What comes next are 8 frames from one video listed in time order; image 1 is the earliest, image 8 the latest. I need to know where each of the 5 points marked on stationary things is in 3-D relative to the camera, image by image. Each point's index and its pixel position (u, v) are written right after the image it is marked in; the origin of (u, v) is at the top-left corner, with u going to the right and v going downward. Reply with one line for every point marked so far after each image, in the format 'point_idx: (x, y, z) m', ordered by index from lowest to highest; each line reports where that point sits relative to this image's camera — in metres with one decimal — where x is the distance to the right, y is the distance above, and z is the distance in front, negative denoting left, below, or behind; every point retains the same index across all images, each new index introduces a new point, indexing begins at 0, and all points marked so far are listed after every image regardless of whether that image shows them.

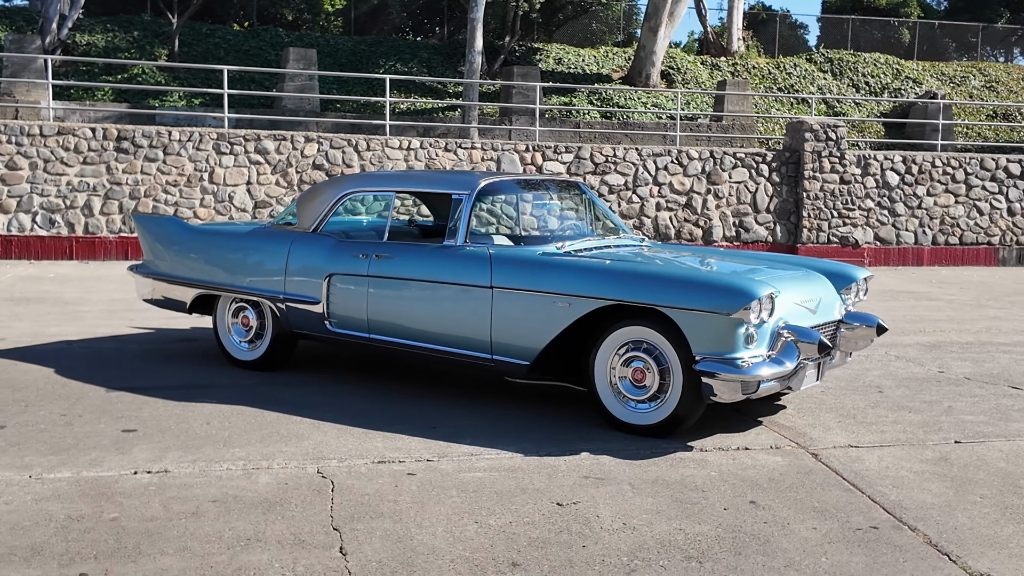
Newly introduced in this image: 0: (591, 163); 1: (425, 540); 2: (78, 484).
0: (+1.1, +1.8, +16.0) m
1: (-0.3, -0.9, +3.9) m
2: (-1.6, -0.7, +4.2) m
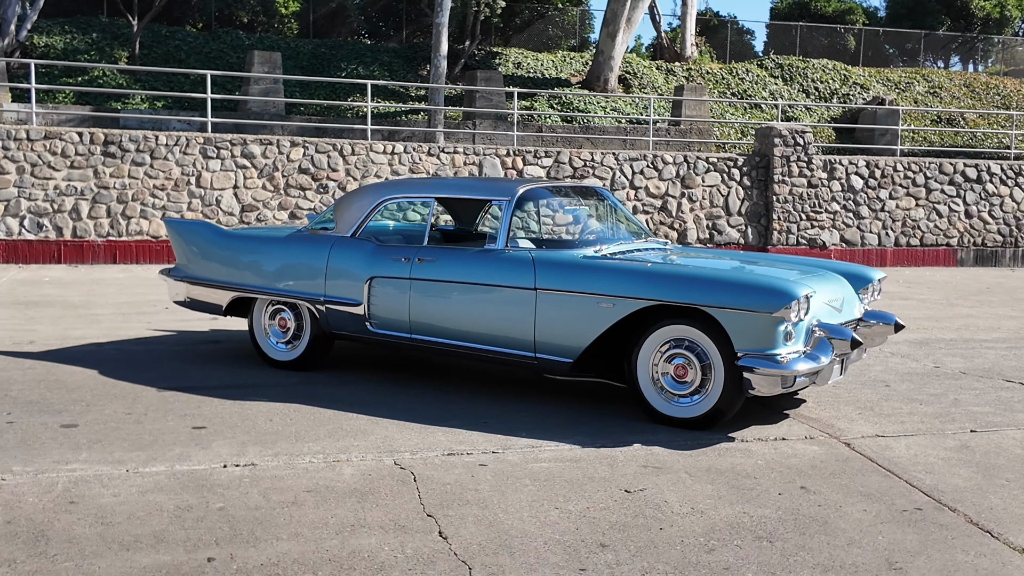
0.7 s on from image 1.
0: (+0.8, +1.7, +16.3) m
1: (0.0, -0.9, +4.1) m
2: (-1.3, -0.7, +4.4) m
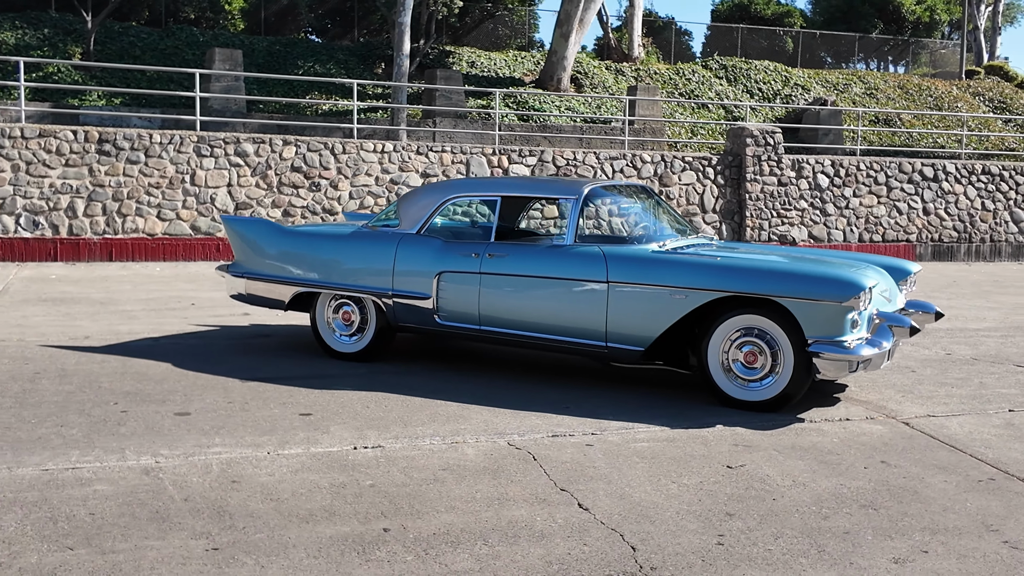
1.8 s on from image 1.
0: (+0.6, +1.8, +16.7) m
1: (+0.5, -0.8, +4.5) m
2: (-0.8, -0.7, +4.7) m
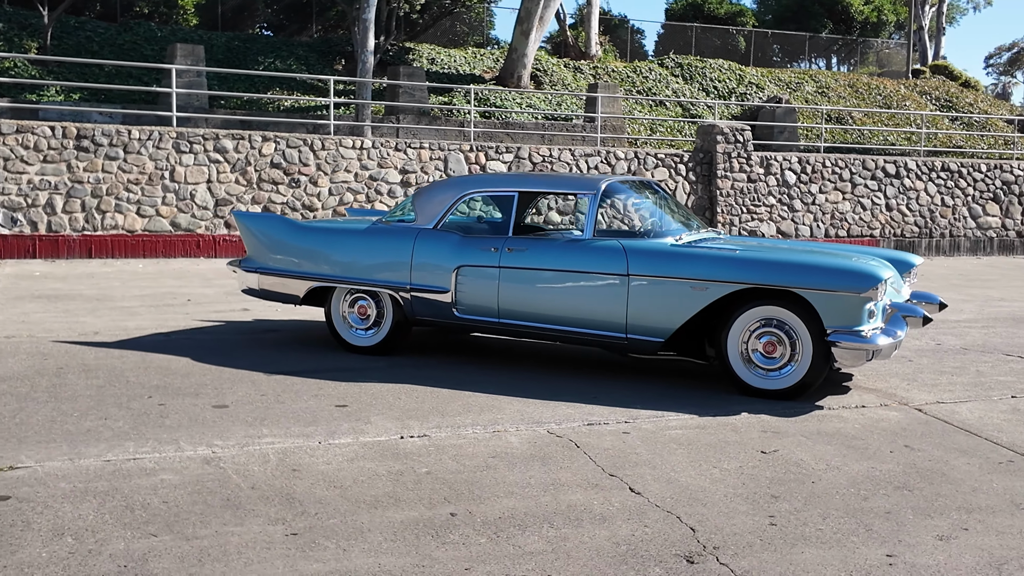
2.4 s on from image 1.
0: (+0.3, +1.9, +16.8) m
1: (+0.7, -0.8, +4.6) m
2: (-0.6, -0.7, +4.7) m
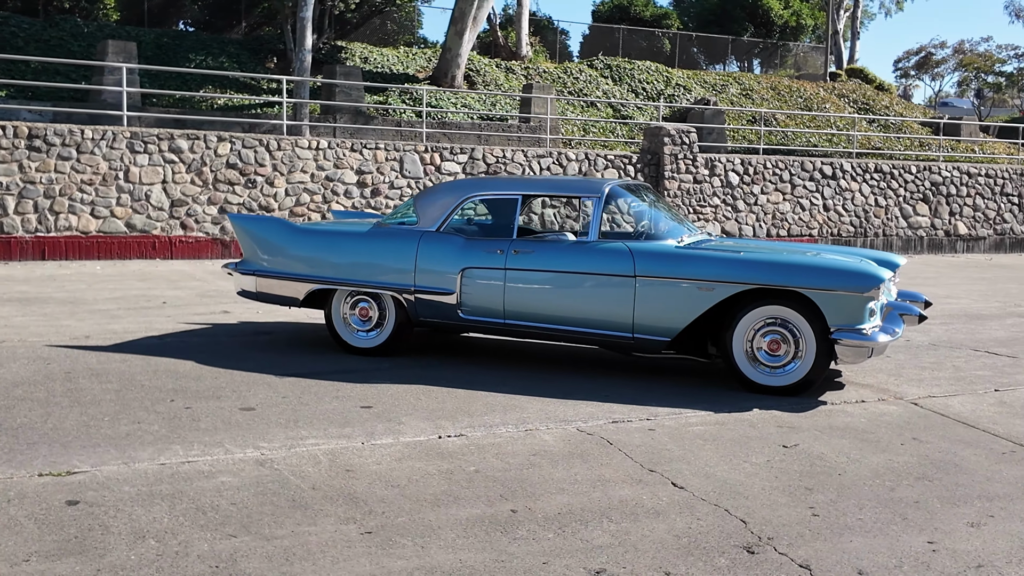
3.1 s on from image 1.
0: (-0.4, +1.9, +16.9) m
1: (+0.9, -0.8, +4.8) m
2: (-0.4, -0.7, +4.8) m
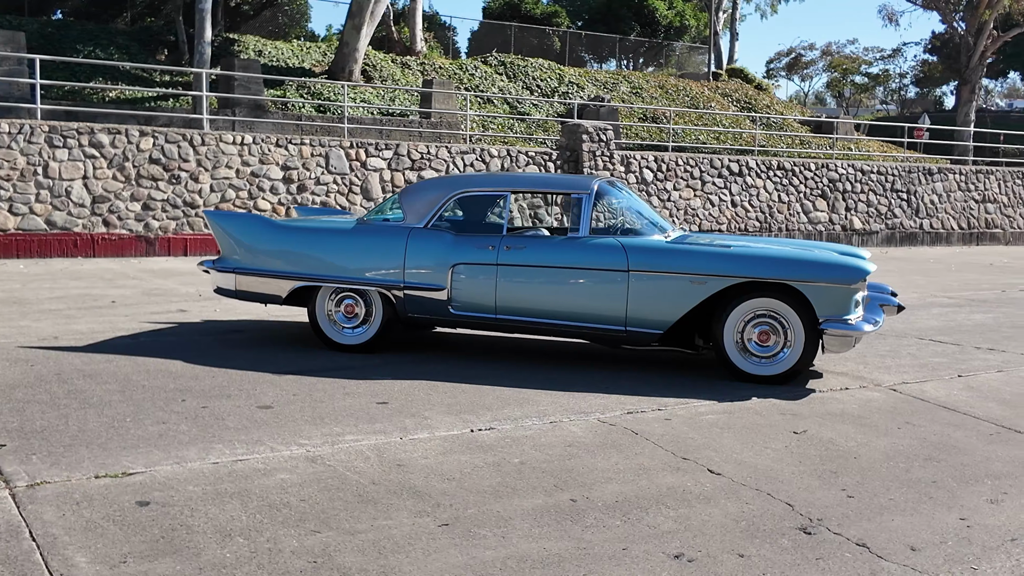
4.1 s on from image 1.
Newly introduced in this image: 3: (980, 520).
0: (-1.6, +1.9, +16.9) m
1: (+1.1, -0.8, +5.0) m
2: (-0.3, -0.7, +4.9) m
3: (+1.8, -0.9, +4.5) m
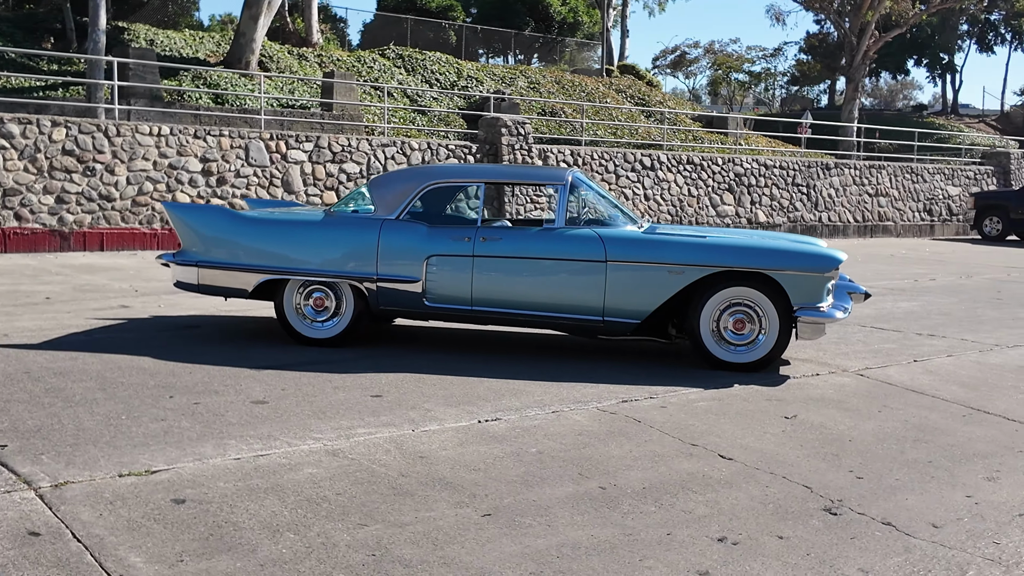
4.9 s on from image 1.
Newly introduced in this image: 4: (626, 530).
0: (-2.7, +2.0, +16.7) m
1: (+1.1, -0.7, +5.1) m
2: (-0.2, -0.6, +4.8) m
3: (+1.9, -0.8, +4.6) m
4: (+0.4, -0.8, +3.9) m
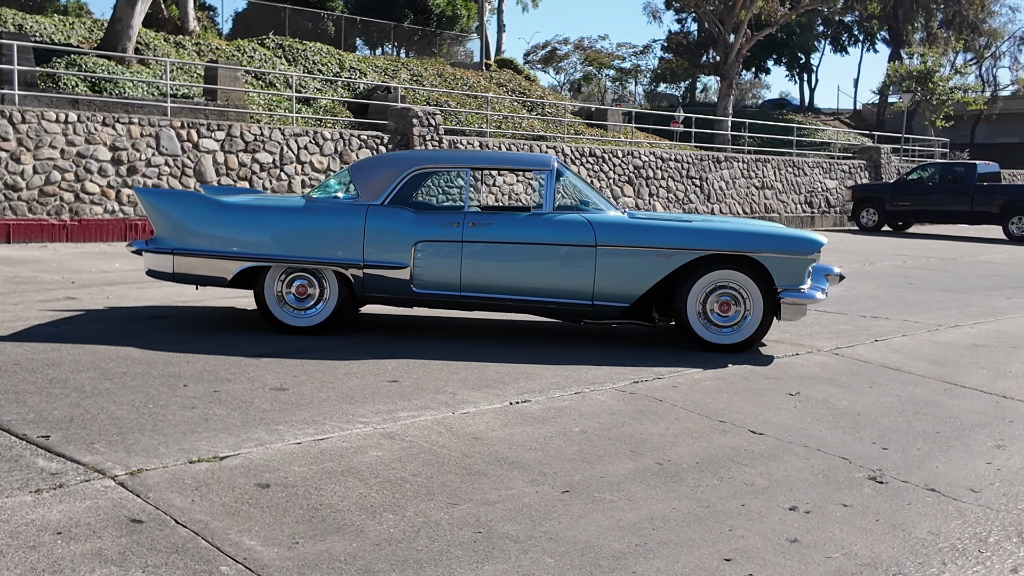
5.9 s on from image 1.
0: (-3.9, +2.1, +16.3) m
1: (+1.2, -0.6, +5.3) m
2: (-0.1, -0.5, +4.8) m
3: (+2.1, -0.8, +4.9) m
4: (+0.7, -0.7, +4.0) m
